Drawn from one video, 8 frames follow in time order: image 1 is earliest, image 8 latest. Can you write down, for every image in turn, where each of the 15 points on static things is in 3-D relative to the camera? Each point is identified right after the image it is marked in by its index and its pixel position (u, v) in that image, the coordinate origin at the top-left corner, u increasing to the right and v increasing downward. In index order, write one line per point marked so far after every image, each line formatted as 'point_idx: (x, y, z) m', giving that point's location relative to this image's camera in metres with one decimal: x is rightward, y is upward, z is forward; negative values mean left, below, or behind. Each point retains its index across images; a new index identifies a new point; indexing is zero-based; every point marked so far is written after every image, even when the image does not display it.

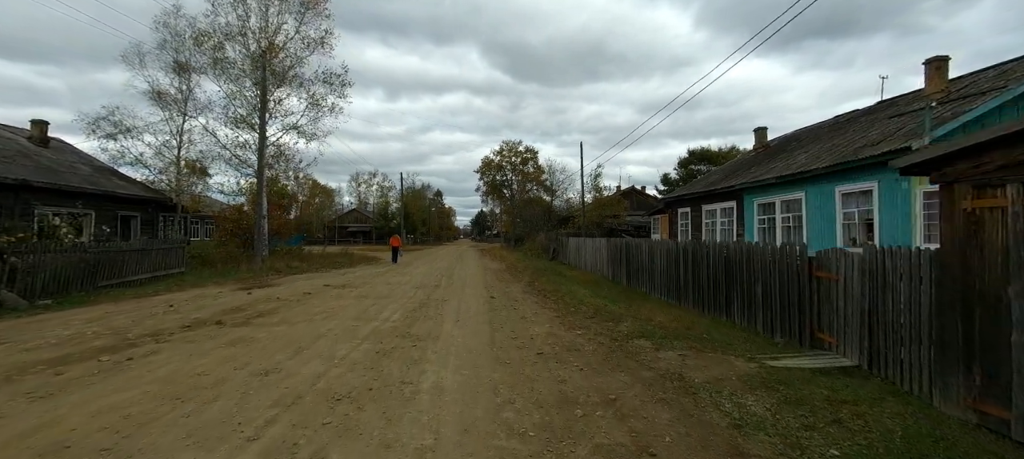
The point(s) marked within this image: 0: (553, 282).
0: (+1.5, -2.0, +15.4) m
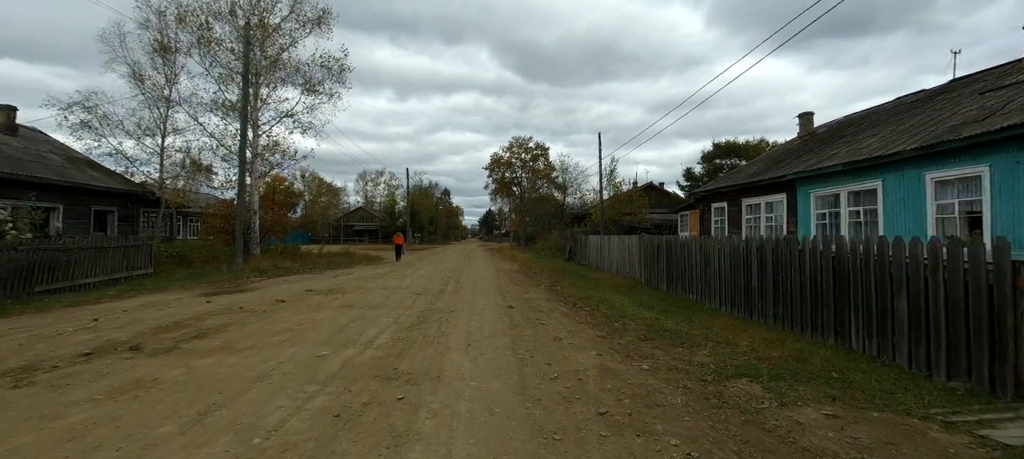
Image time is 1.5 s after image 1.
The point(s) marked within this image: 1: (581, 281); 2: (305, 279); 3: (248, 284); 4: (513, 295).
0: (+2.2, -1.8, +13.1) m
1: (+2.5, -1.9, +14.6) m
2: (-6.7, -1.6, +13.1) m
3: (-7.9, -1.7, +12.1) m
4: (+0.1, -1.8, +10.9) m
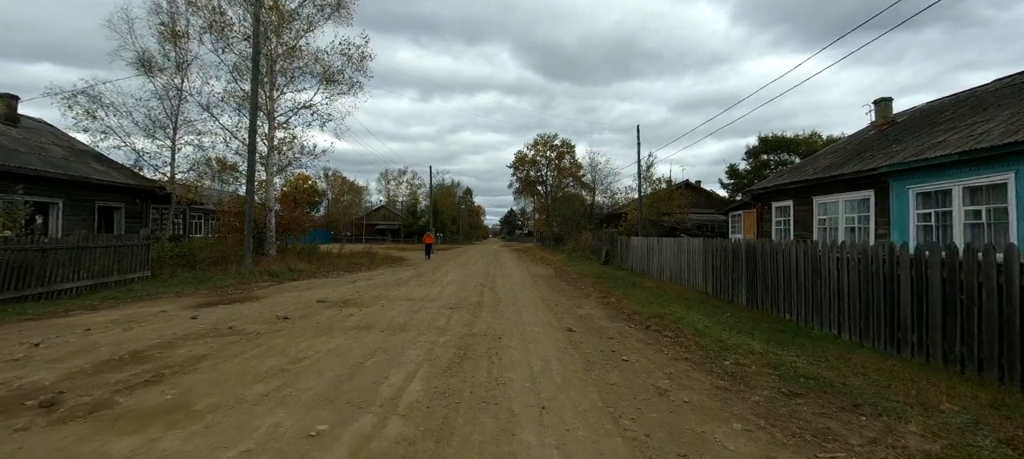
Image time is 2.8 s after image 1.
0: (+3.4, -1.9, +11.0) m
1: (+3.8, -1.9, +12.4) m
2: (-5.5, -1.6, +11.4) m
3: (-6.7, -1.6, +10.5) m
4: (+1.2, -1.8, +8.9) m
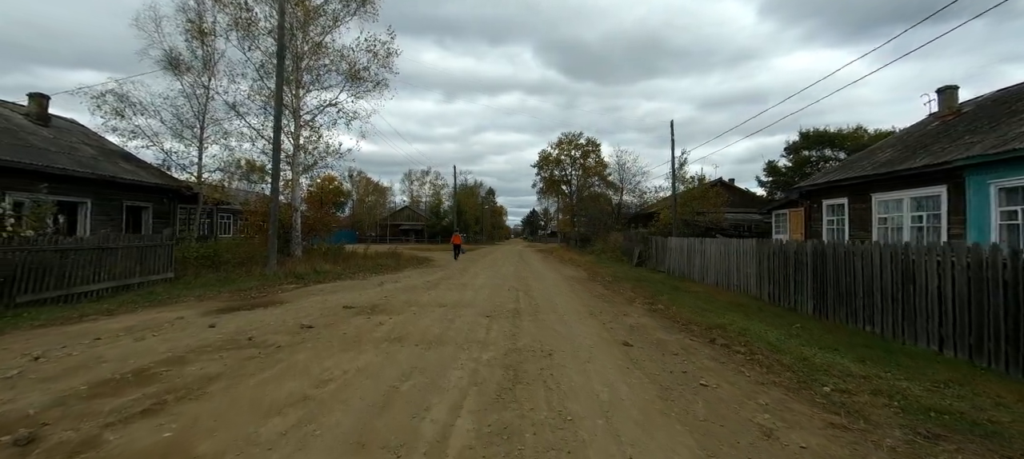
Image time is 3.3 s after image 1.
0: (+4.3, -1.9, +9.9) m
1: (+4.8, -1.9, +11.4) m
2: (-4.5, -1.6, +10.8) m
3: (-5.8, -1.6, +10.0) m
4: (+2.0, -1.8, +8.0) m
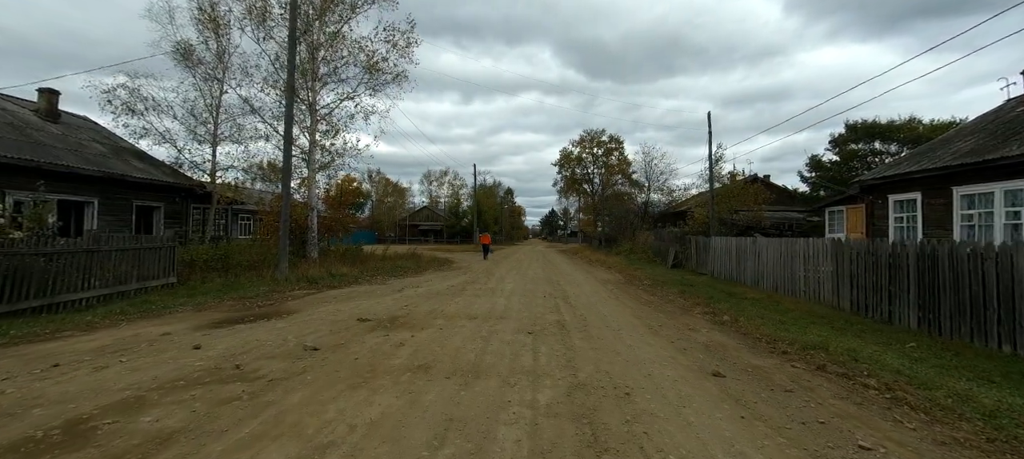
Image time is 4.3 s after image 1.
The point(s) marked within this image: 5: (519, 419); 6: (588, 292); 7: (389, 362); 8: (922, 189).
0: (+5.1, -1.8, +8.4) m
1: (+5.7, -1.8, +9.9) m
2: (-3.7, -1.6, +9.7) m
3: (-5.0, -1.6, +8.9) m
4: (+2.8, -1.8, +6.5) m
5: (0.0, -1.5, +3.2) m
6: (+2.1, -1.7, +11.2) m
7: (-1.4, -1.5, +4.6) m
8: (+15.1, +1.6, +15.0) m
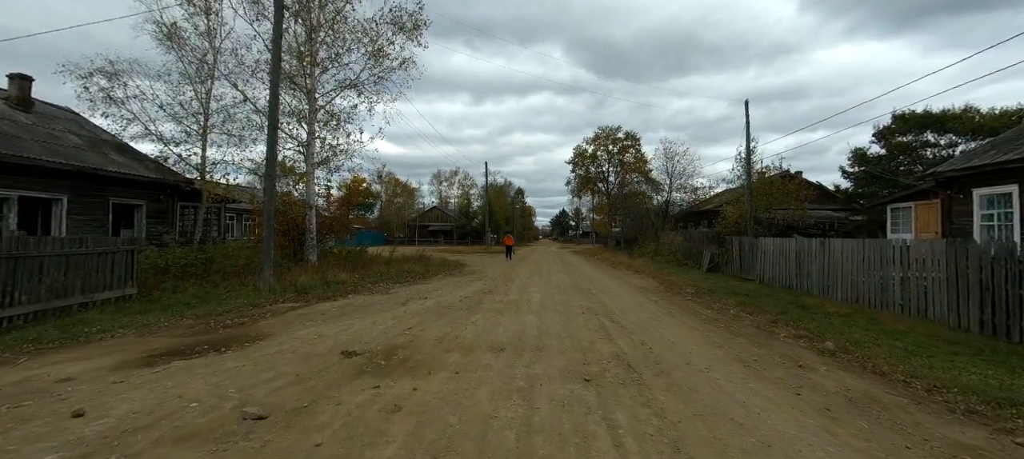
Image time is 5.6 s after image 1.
0: (+5.7, -1.8, +6.4) m
1: (+6.3, -1.8, +7.8) m
2: (-3.1, -1.6, +7.8) m
3: (-4.4, -1.6, +7.1) m
4: (+3.3, -1.7, +4.5) m
5: (+0.5, -1.5, +1.3) m
6: (+2.7, -1.7, +9.2) m
7: (-0.9, -1.5, +2.7) m
8: (+15.8, +1.6, +12.7) m
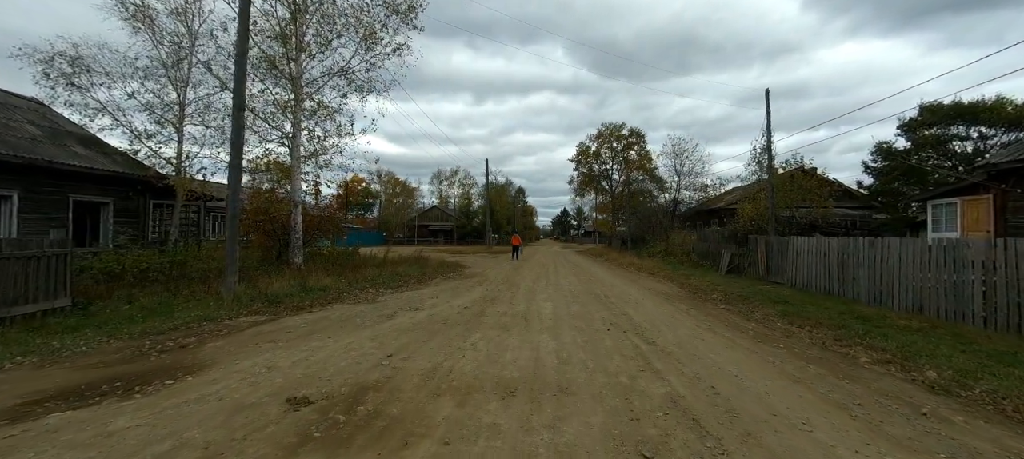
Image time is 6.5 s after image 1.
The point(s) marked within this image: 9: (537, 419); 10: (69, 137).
0: (+5.8, -1.8, +4.9) m
1: (+6.4, -1.8, +6.4) m
2: (-2.9, -1.6, +6.4) m
3: (-4.3, -1.6, +5.7) m
4: (+3.4, -1.7, +3.1) m
5: (+0.6, -1.5, -0.1) m
6: (+2.9, -1.7, +7.8) m
7: (-0.8, -1.5, +1.3) m
8: (+16.0, +1.6, +11.3) m
9: (+0.2, -1.5, +3.2) m
10: (-14.6, +3.2, +13.7) m
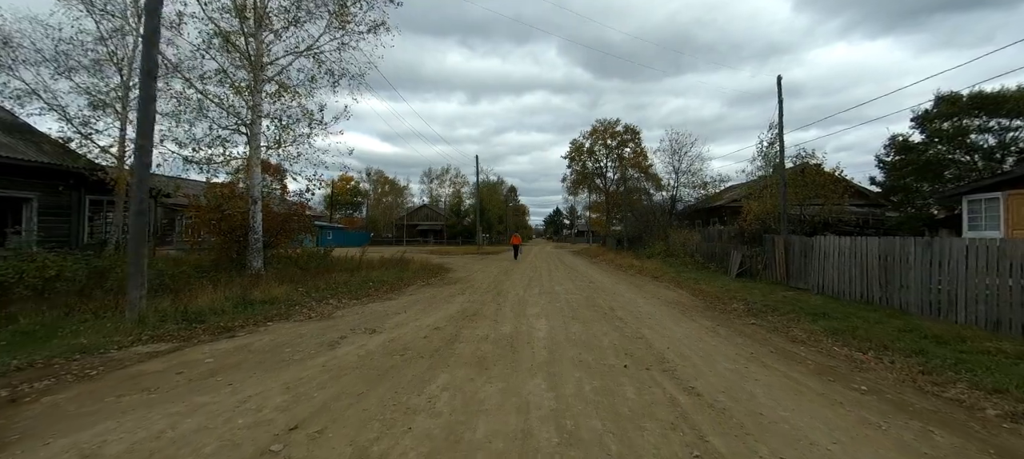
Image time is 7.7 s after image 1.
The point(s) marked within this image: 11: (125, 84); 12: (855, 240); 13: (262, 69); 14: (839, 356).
0: (+5.6, -1.8, +3.3) m
1: (+6.2, -1.8, +4.8) m
2: (-3.1, -1.6, +4.7) m
3: (-4.5, -1.6, +3.9) m
4: (+3.2, -1.7, +1.5) m
5: (+0.5, -1.5, -1.8) m
6: (+2.6, -1.6, +6.1) m
7: (-0.9, -1.5, -0.4) m
8: (+15.7, +1.7, +9.8) m
9: (0.0, -1.5, +1.5) m
10: (-15.0, +3.1, +11.7) m
11: (-12.7, +4.7, +13.2) m
12: (+9.0, -0.3, +10.6) m
13: (-8.5, +5.4, +13.7) m
14: (+4.6, -1.8, +5.7) m
